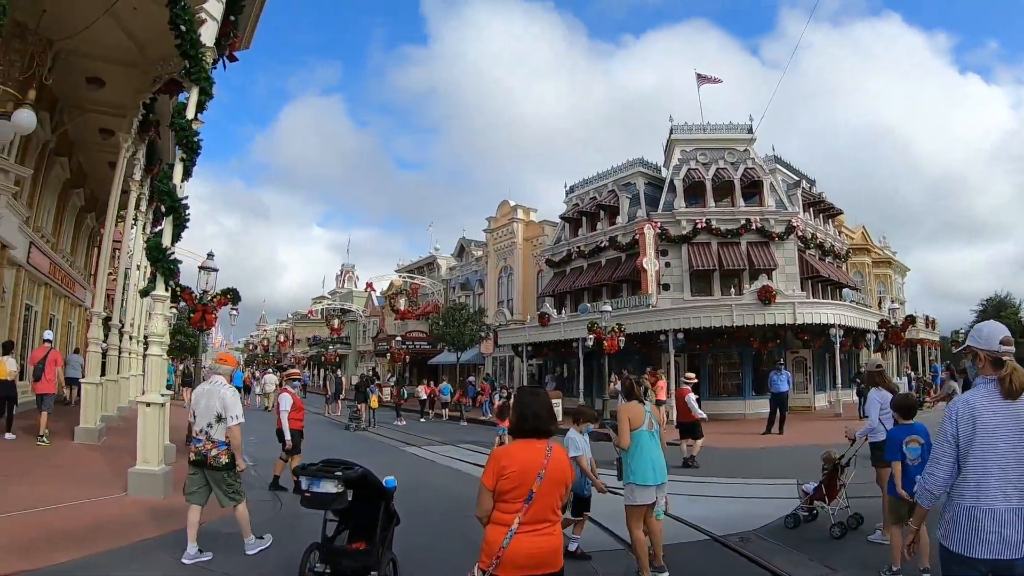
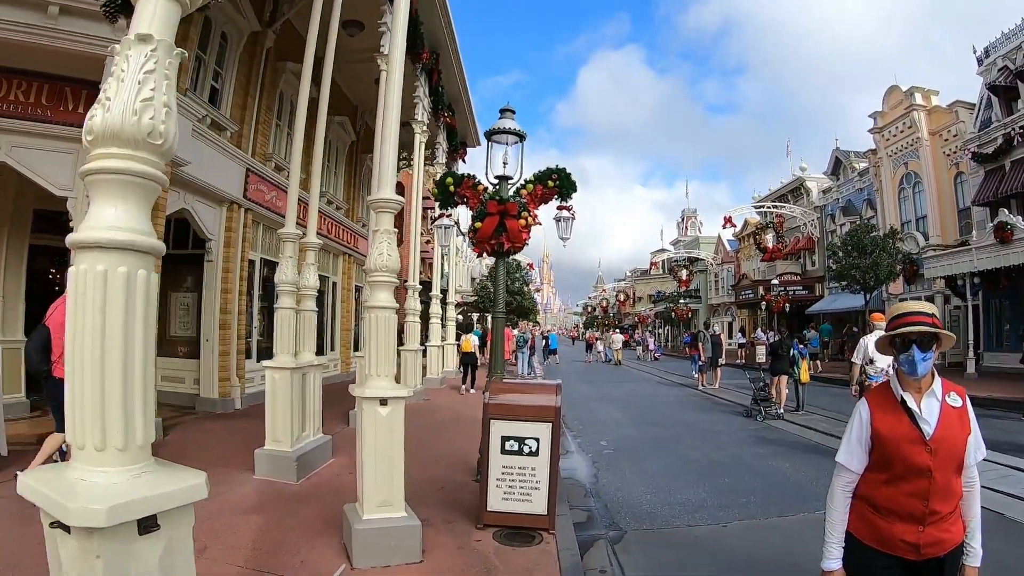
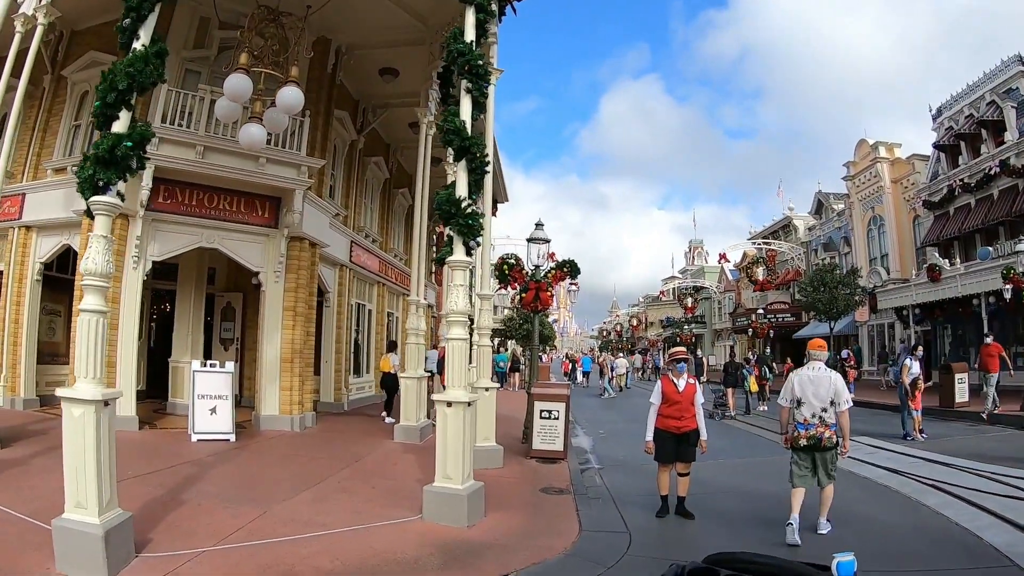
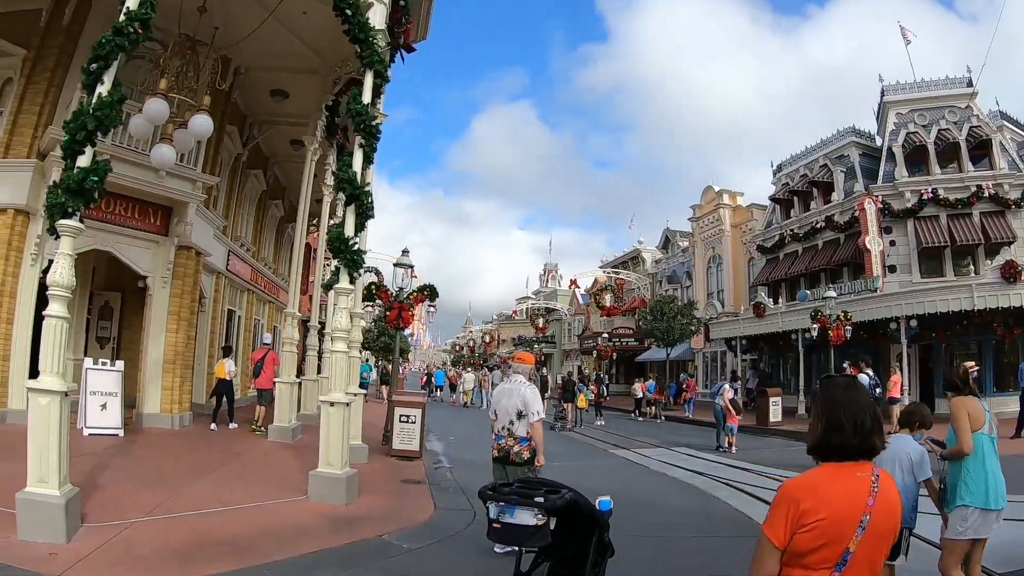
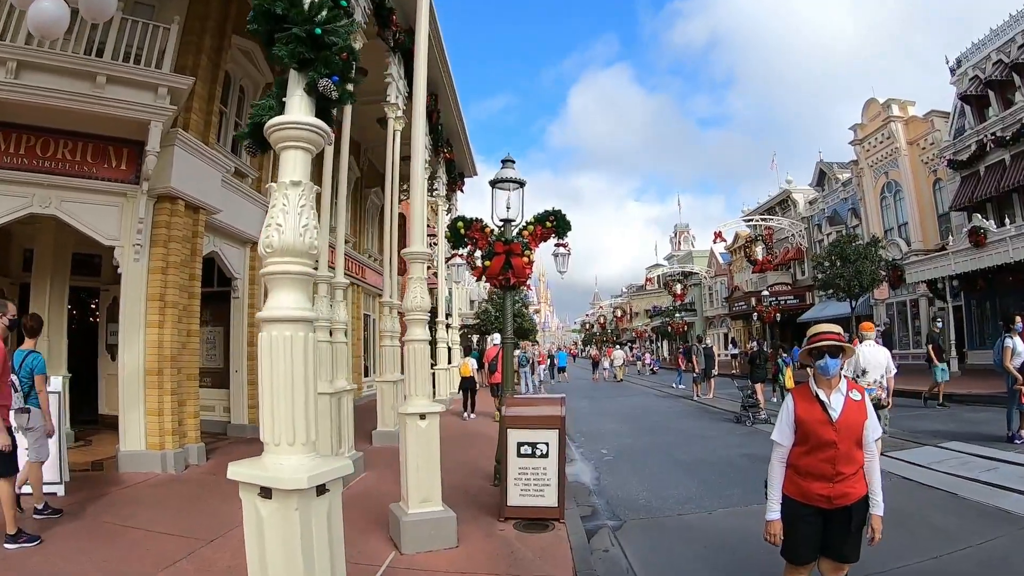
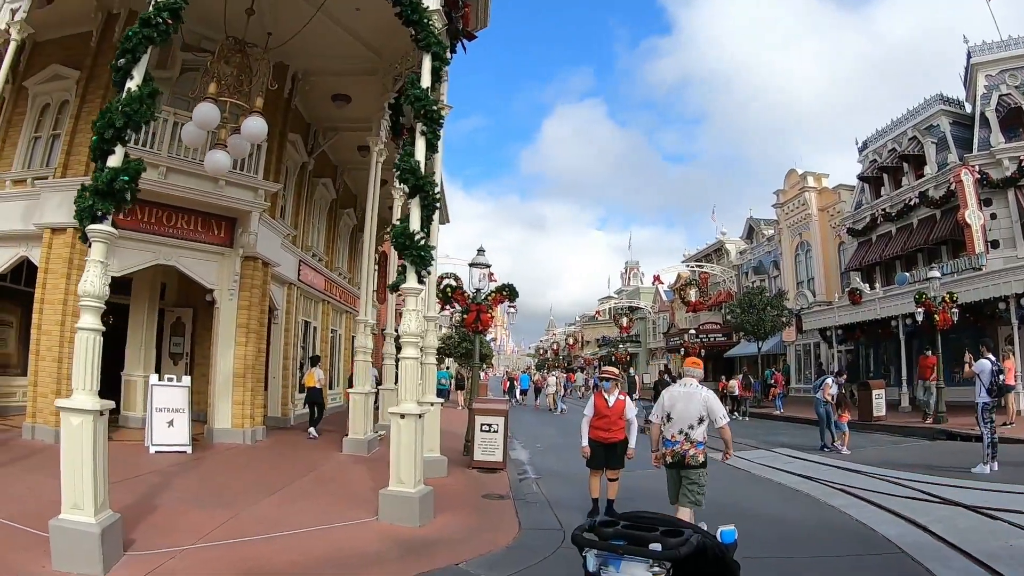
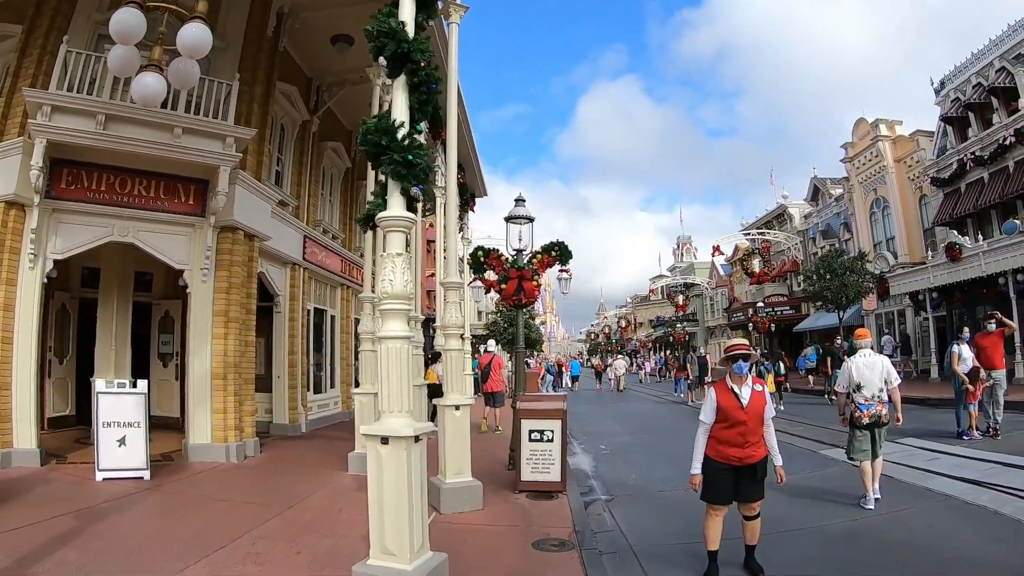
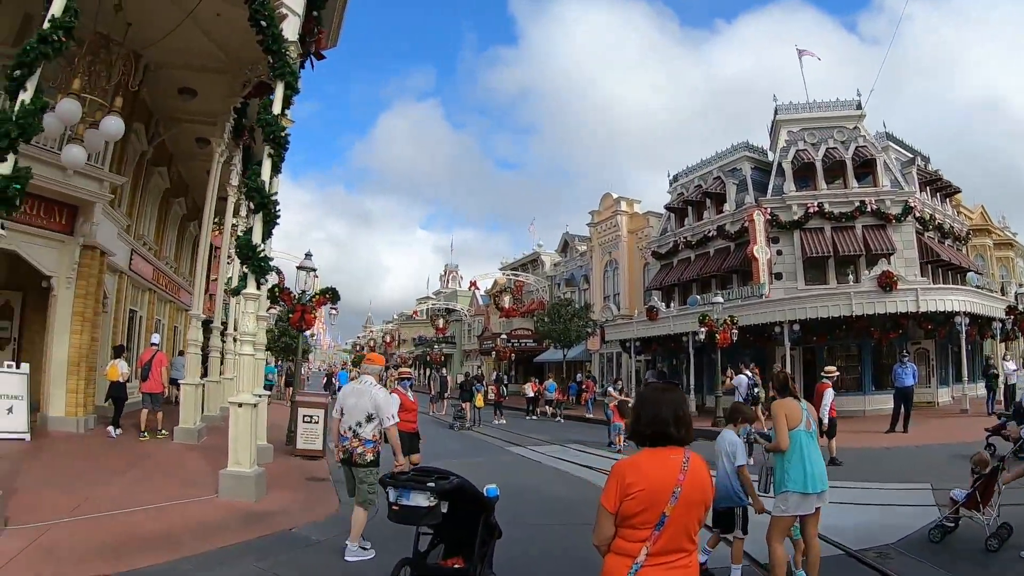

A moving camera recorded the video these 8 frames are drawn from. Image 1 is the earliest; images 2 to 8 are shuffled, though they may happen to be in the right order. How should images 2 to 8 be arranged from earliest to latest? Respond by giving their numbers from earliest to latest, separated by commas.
8, 4, 6, 3, 7, 5, 2
